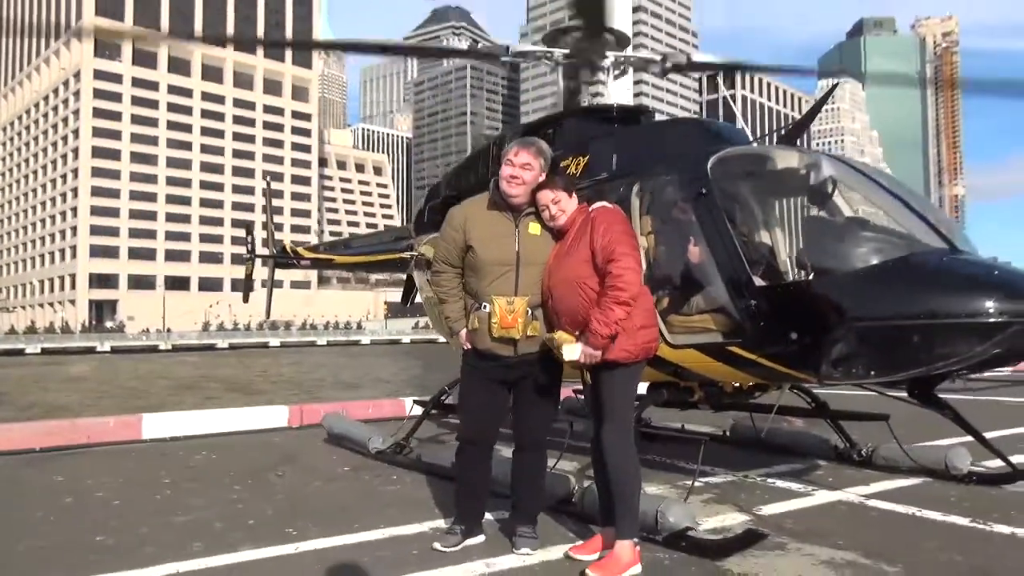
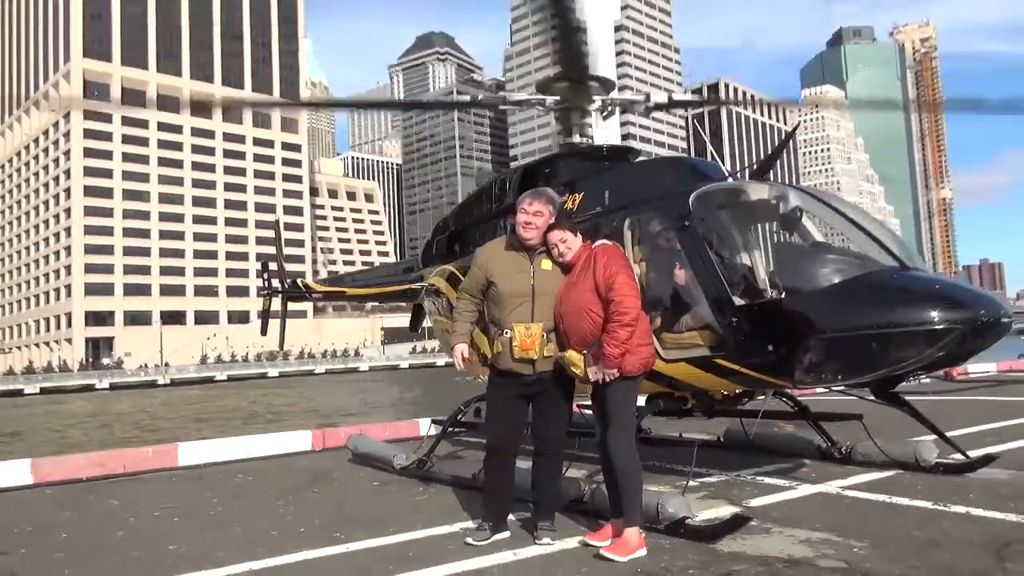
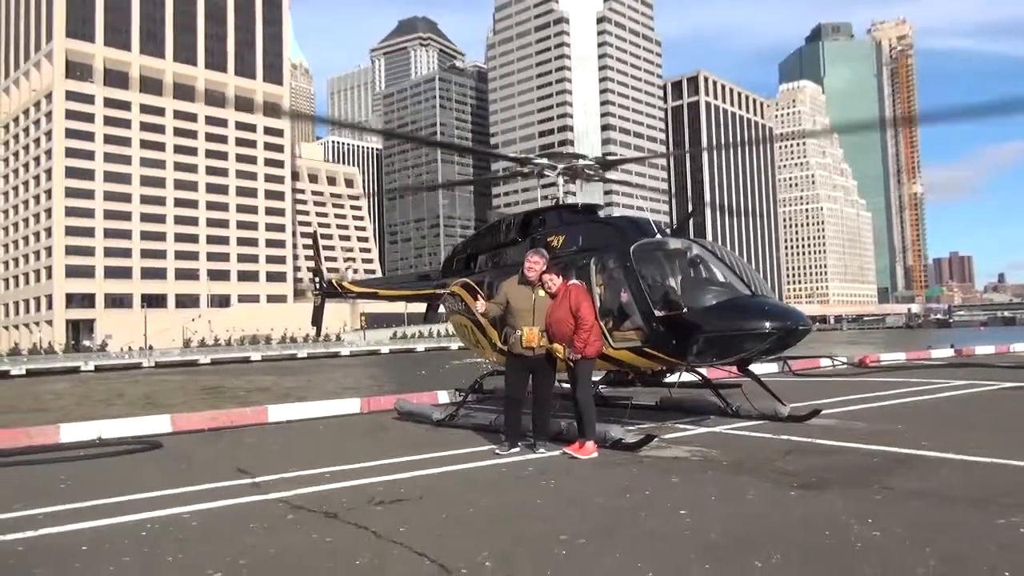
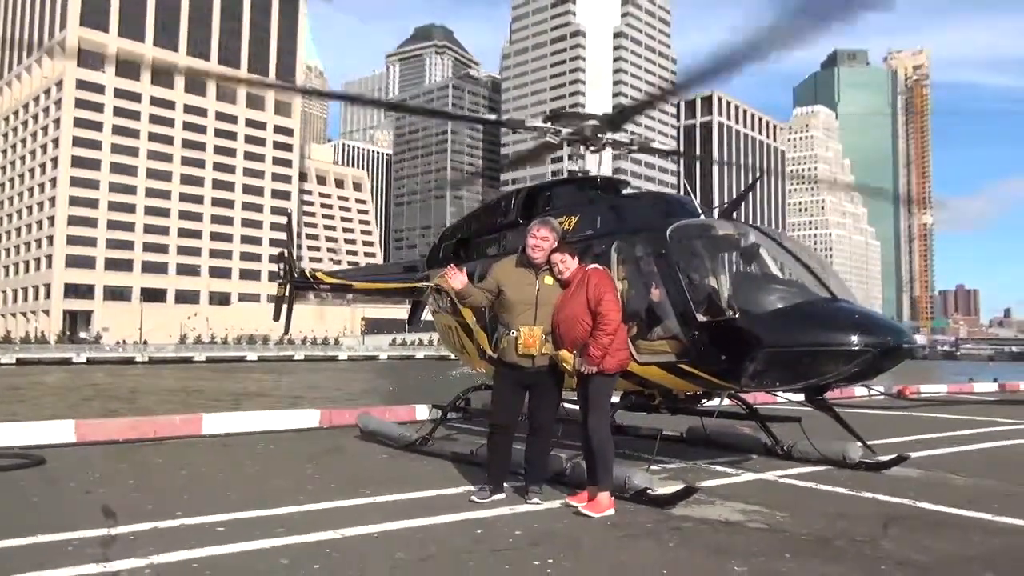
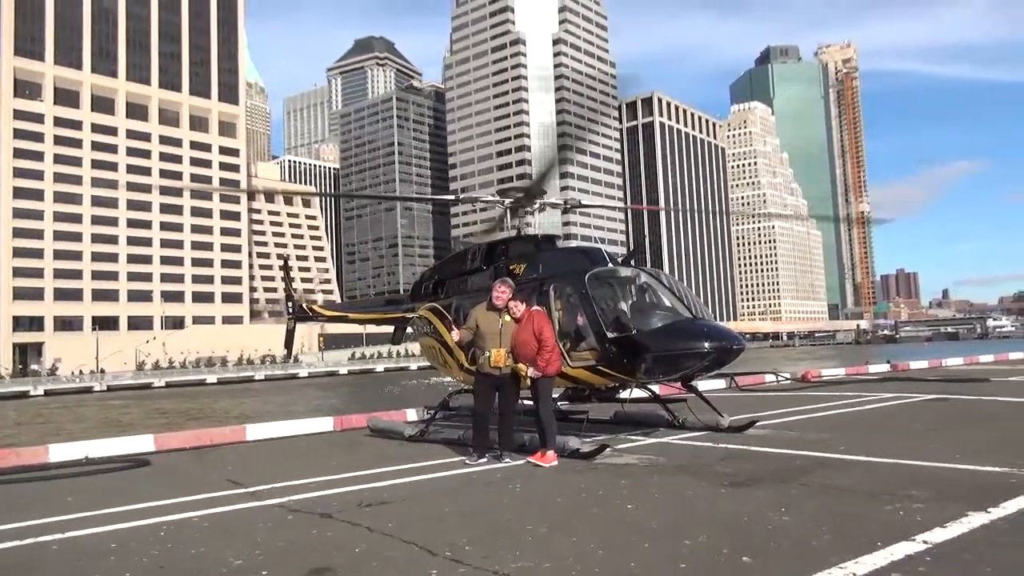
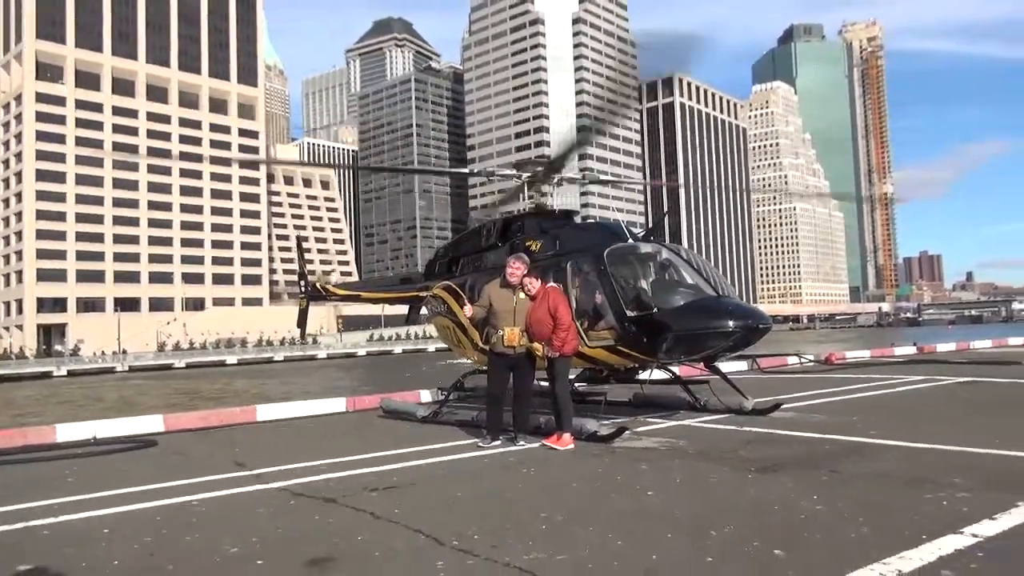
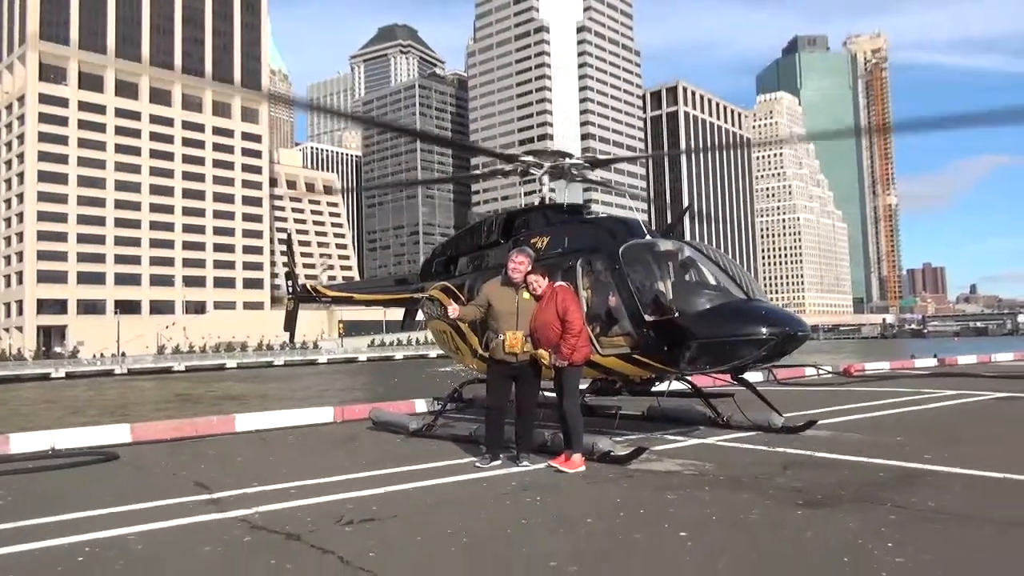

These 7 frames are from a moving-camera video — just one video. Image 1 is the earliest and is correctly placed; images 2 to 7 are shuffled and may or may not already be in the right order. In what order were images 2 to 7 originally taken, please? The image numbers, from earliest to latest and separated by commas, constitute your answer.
2, 4, 7, 3, 6, 5
